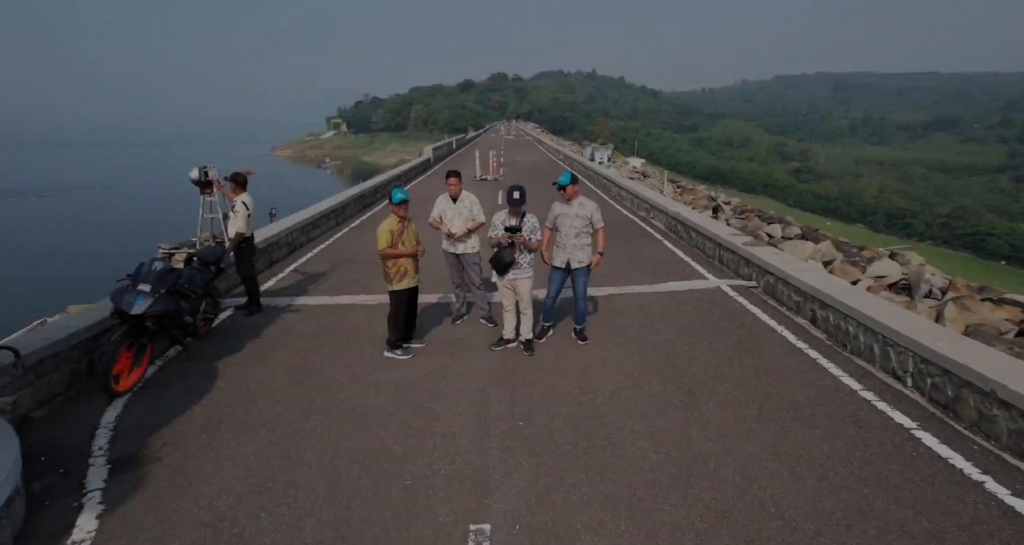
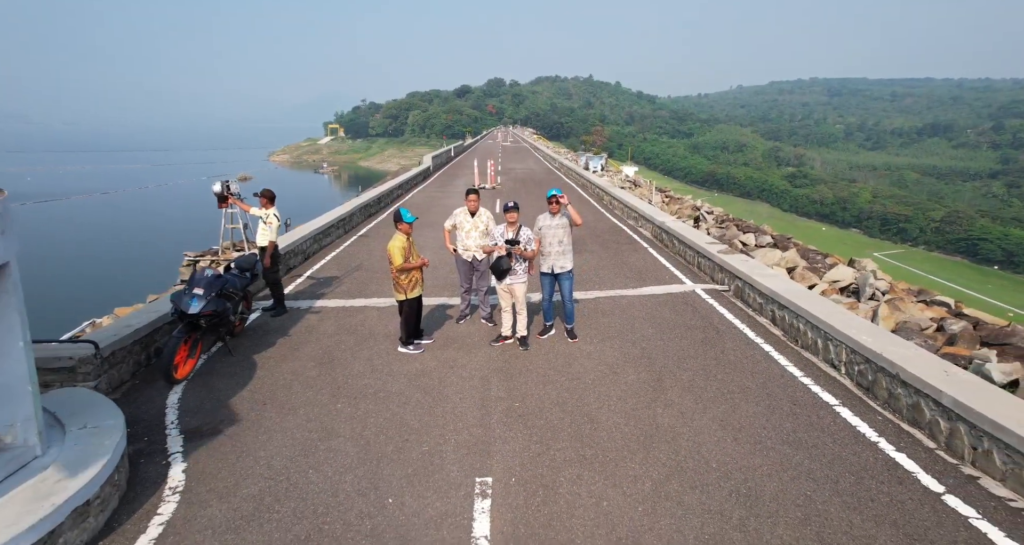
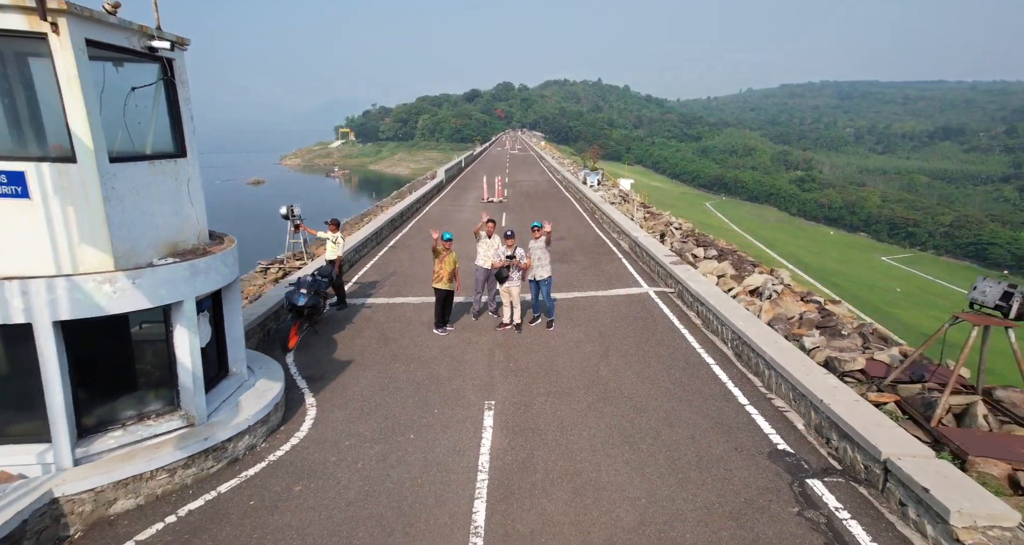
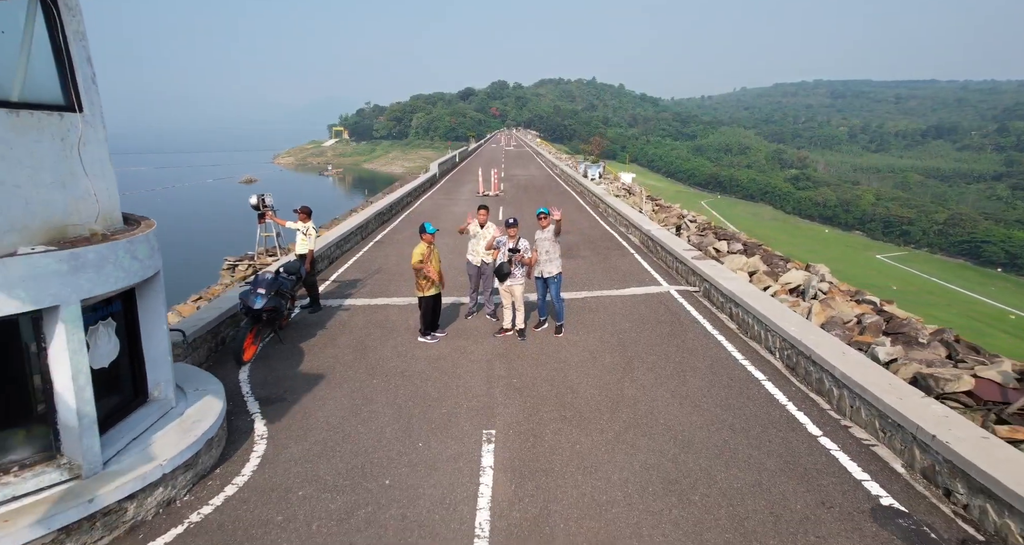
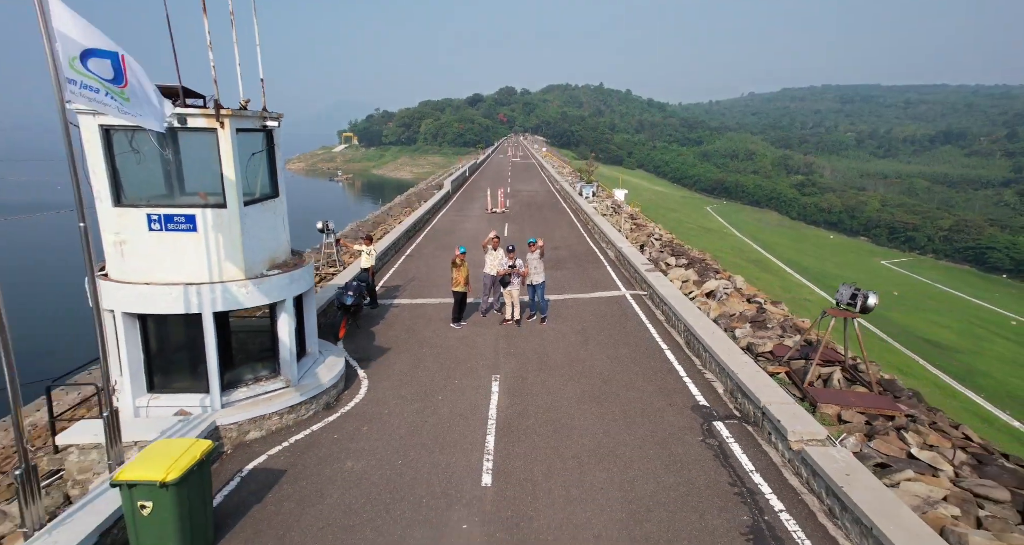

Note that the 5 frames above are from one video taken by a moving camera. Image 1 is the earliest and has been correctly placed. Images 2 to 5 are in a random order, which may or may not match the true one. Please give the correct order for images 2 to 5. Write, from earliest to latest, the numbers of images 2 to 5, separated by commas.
2, 4, 3, 5
